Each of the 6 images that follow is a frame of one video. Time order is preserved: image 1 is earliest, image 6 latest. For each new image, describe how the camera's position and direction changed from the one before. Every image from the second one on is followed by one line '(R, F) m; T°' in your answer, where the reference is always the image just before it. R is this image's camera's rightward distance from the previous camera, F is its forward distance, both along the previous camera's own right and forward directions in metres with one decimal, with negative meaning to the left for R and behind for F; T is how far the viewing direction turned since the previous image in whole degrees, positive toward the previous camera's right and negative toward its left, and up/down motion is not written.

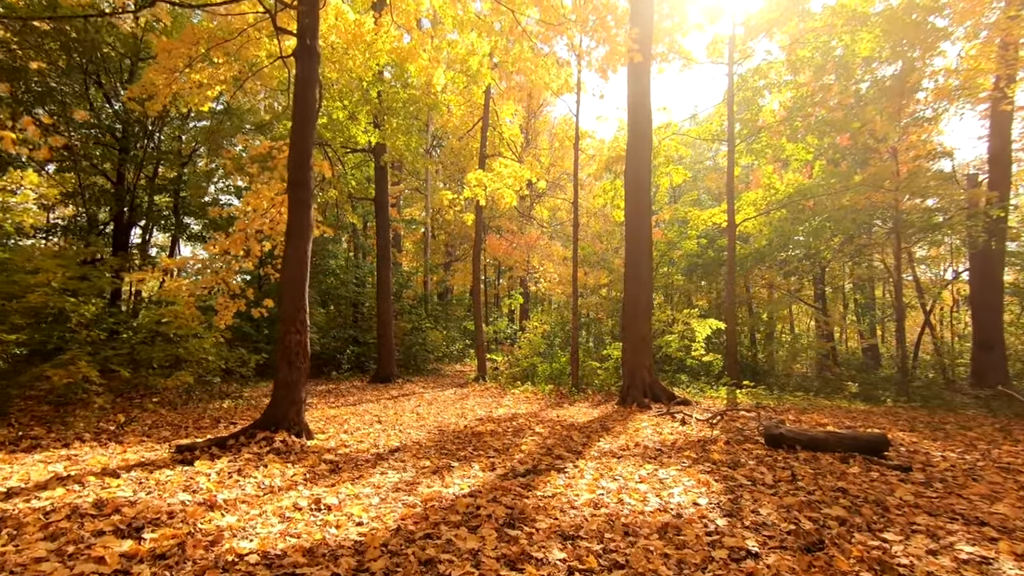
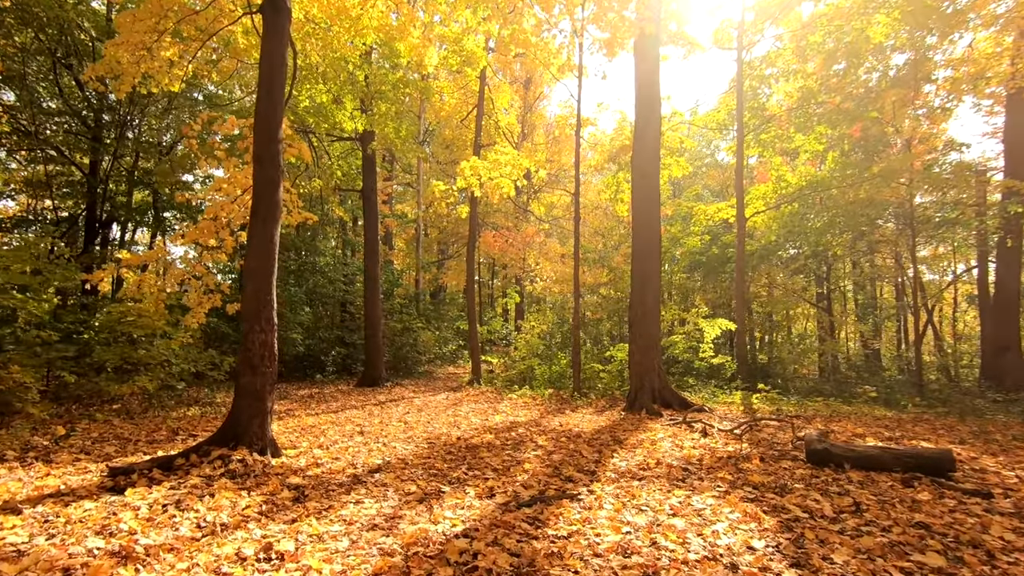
(-0.1, +0.7) m; +1°
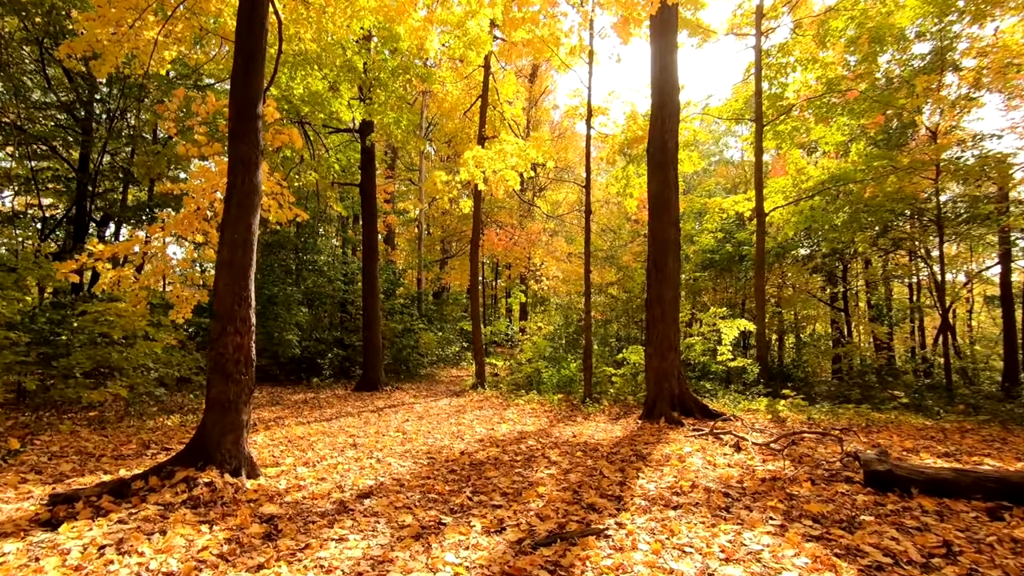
(-0.1, +0.6) m; 0°
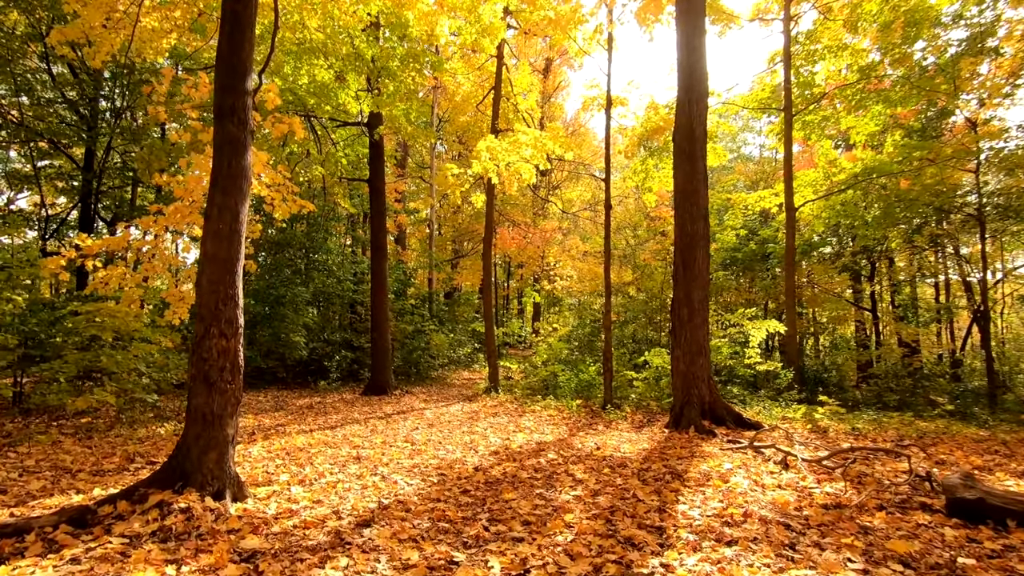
(-0.1, +0.5) m; -1°
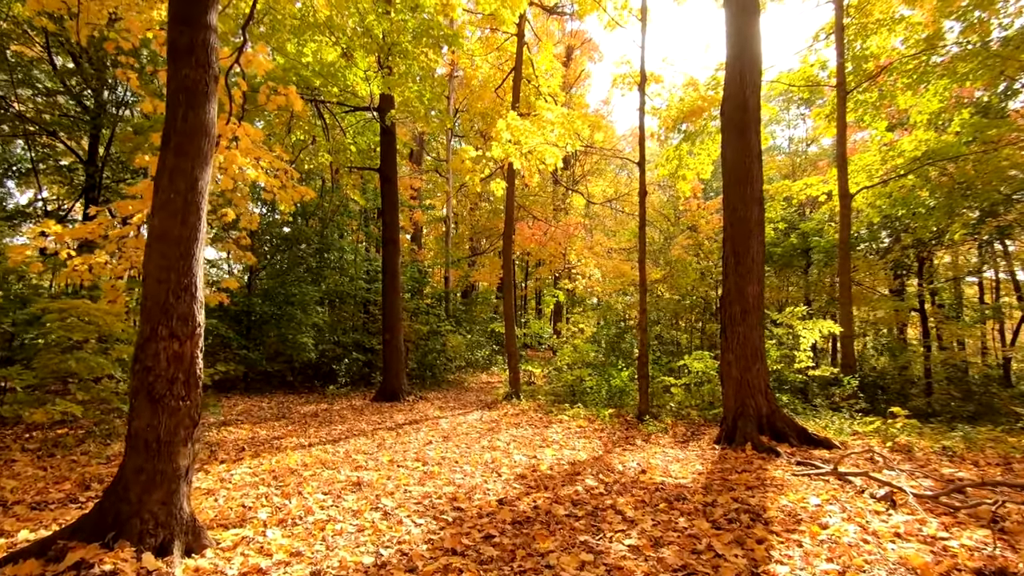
(-0.1, +0.9) m; -2°
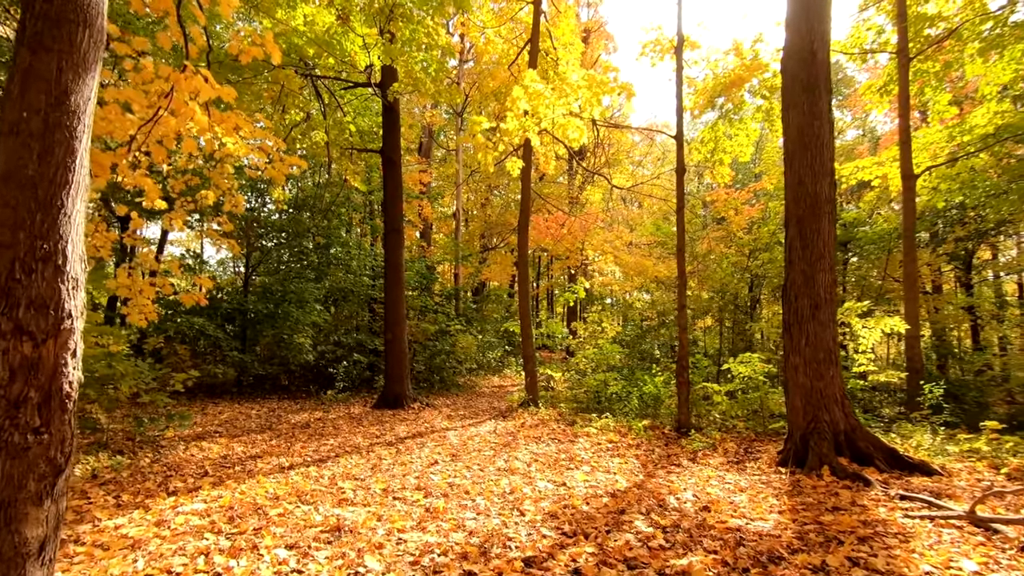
(-0.1, +1.0) m; -1°
